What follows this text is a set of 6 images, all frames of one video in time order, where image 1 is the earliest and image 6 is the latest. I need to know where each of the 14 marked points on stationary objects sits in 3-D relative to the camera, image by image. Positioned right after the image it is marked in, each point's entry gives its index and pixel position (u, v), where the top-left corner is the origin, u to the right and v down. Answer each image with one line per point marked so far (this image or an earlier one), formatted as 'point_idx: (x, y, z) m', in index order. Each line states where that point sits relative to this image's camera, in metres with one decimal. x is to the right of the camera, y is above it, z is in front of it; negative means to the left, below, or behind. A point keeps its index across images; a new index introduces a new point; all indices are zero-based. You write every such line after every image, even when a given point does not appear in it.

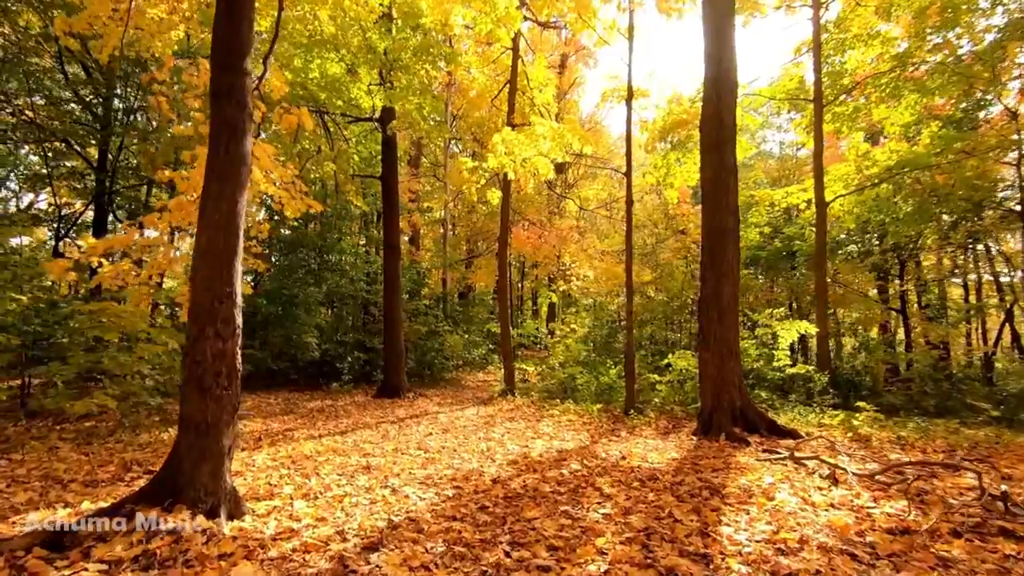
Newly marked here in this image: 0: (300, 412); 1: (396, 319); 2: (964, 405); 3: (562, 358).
0: (-3.8, -2.2, +8.9) m
1: (-2.8, -0.7, +11.8) m
2: (+9.1, -2.4, +10.0) m
3: (+1.4, -1.9, +13.6) m
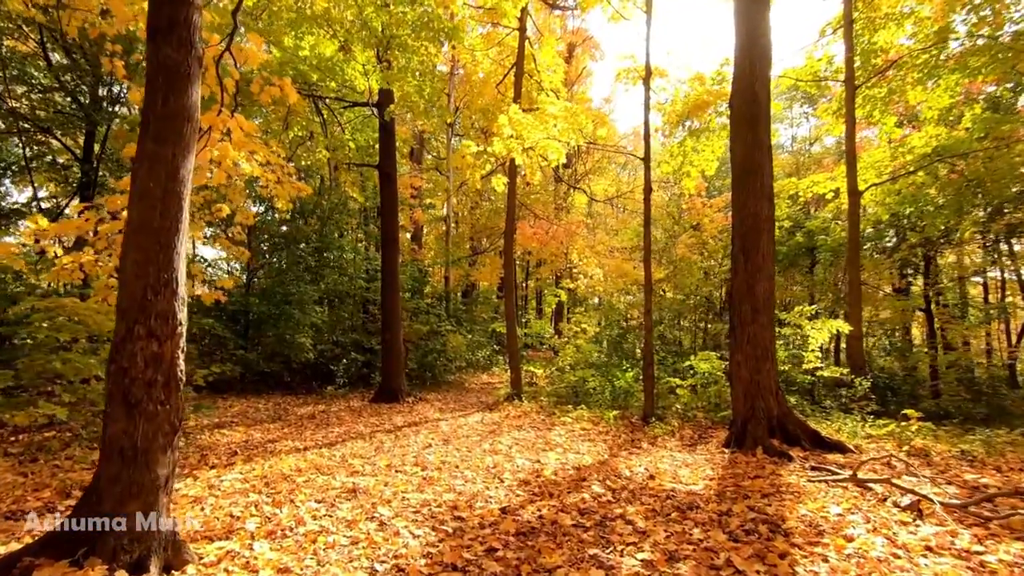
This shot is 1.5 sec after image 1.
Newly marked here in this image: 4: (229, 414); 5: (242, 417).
0: (-3.7, -2.2, +8.2) m
1: (-2.6, -0.7, +11.1) m
2: (+9.2, -2.3, +9.1) m
3: (+1.5, -1.8, +12.8) m
4: (-4.8, -2.1, +8.4) m
5: (-4.5, -2.1, +8.2) m
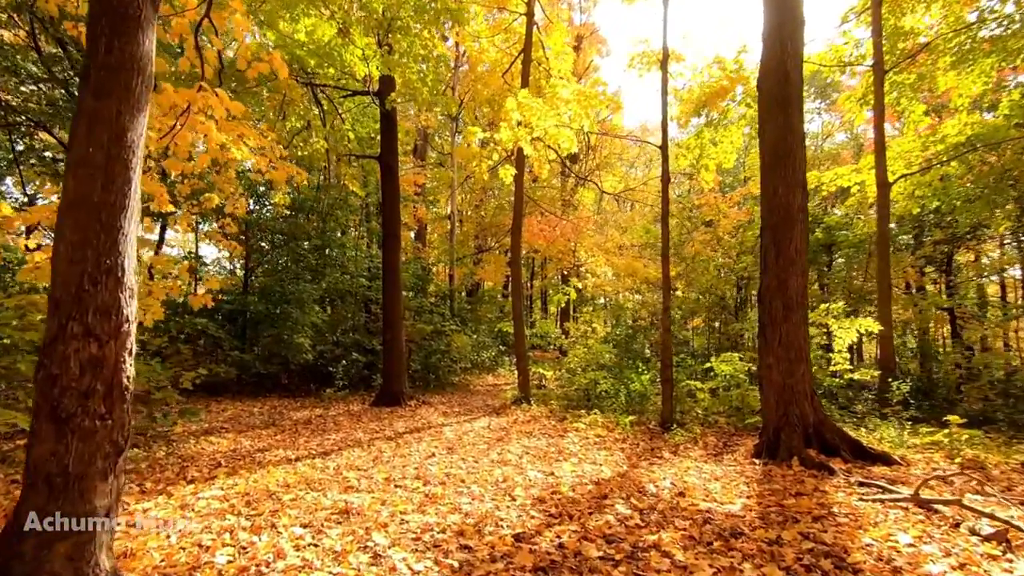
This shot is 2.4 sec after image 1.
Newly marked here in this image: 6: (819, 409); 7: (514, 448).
0: (-3.5, -2.1, +7.7) m
1: (-2.4, -0.6, +10.6) m
2: (+9.4, -2.2, +8.5) m
3: (+1.7, -1.8, +12.3) m
4: (-4.7, -2.1, +7.9) m
5: (-4.3, -2.1, +7.7) m
6: (+3.7, -1.4, +5.9) m
7: (0.0, -2.1, +6.4) m
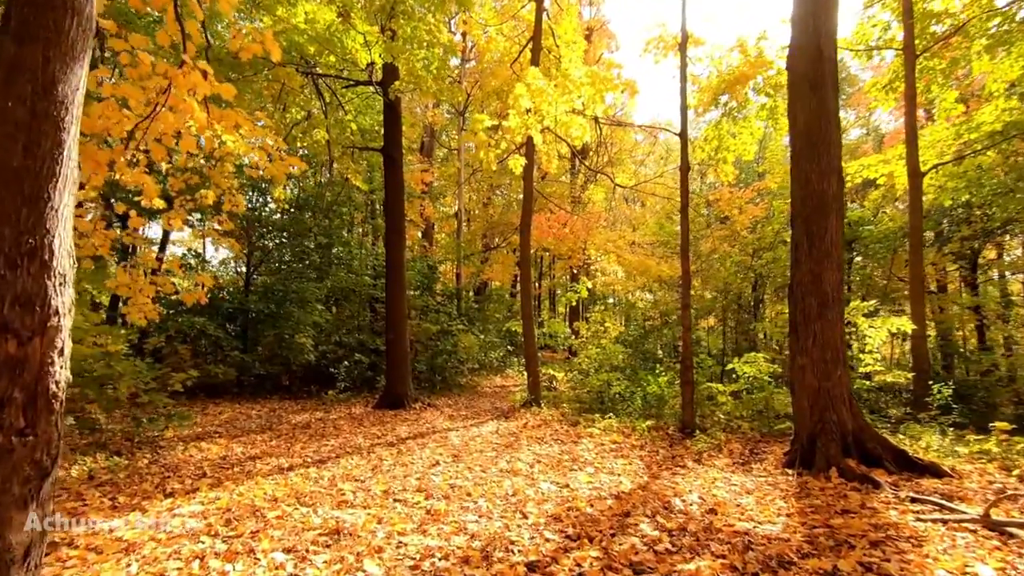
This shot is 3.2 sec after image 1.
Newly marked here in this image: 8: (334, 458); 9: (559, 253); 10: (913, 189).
0: (-3.4, -2.1, +7.3) m
1: (-2.3, -0.6, +10.1) m
2: (+9.5, -2.2, +7.9) m
3: (+1.9, -1.7, +11.8) m
4: (-4.5, -2.0, +7.6) m
5: (-4.2, -2.0, +7.3) m
6: (+3.8, -1.4, +5.4) m
7: (+0.1, -2.0, +5.9) m
8: (-2.0, -1.9, +5.6) m
9: (+1.5, +1.2, +16.2) m
10: (+7.2, +1.8, +9.0) m
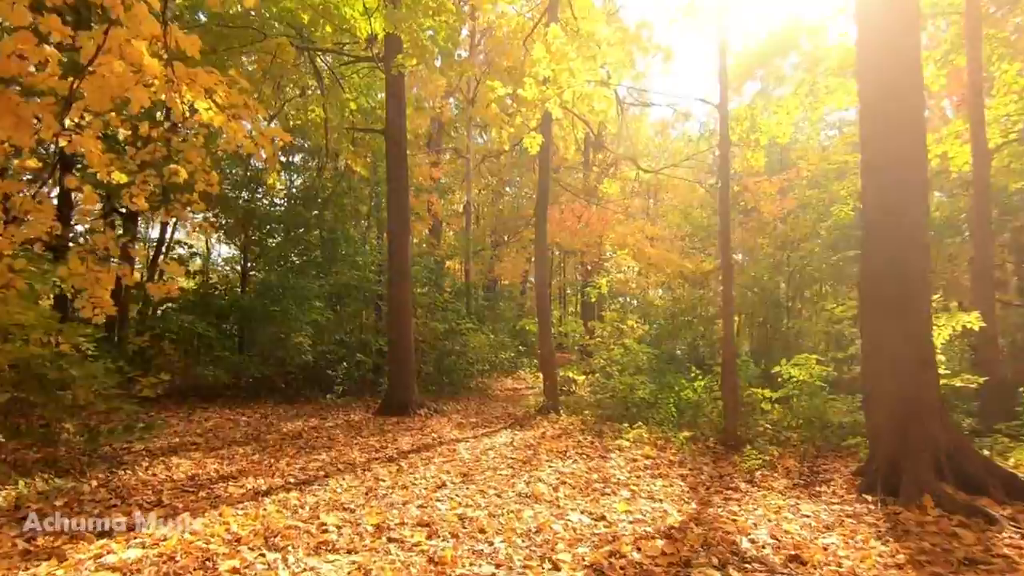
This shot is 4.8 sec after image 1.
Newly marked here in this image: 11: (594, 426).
0: (-3.2, -2.0, +6.5) m
1: (-2.0, -0.5, +9.3) m
2: (+9.8, -2.0, +6.9) m
3: (+2.2, -1.6, +10.9) m
4: (-4.3, -1.9, +6.8) m
5: (-4.0, -2.0, +6.5) m
6: (+4.0, -1.3, +4.5) m
7: (+0.3, -1.9, +5.1) m
8: (-1.8, -1.8, +4.8) m
9: (+1.9, +1.3, +15.3) m
10: (+7.4, +1.9, +8.0) m
11: (+1.2, -2.1, +7.5) m
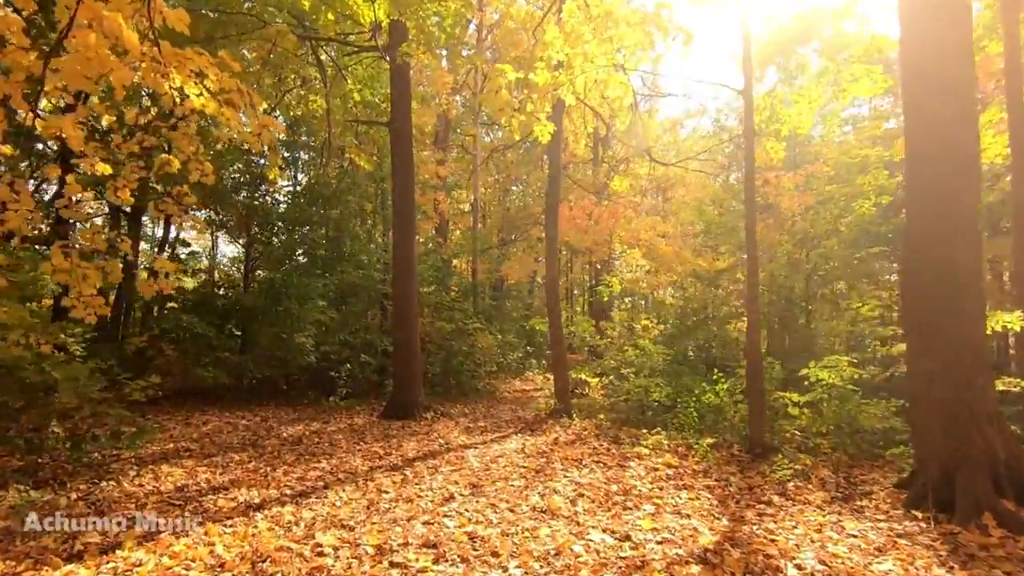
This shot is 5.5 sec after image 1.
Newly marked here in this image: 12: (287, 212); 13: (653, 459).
0: (-3.0, -1.9, +6.1) m
1: (-1.8, -0.5, +9.0) m
2: (+9.9, -2.0, +6.4) m
3: (+2.4, -1.6, +10.5) m
4: (-4.1, -1.9, +6.4) m
5: (-3.8, -1.9, +6.2) m
6: (+4.1, -1.2, +4.1) m
7: (+0.5, -1.9, +4.7) m
8: (-1.7, -1.8, +4.4) m
9: (+2.1, +1.3, +14.9) m
10: (+7.6, +1.9, +7.5) m
11: (+1.4, -2.0, +7.1) m
12: (-4.9, +1.7, +10.8) m
13: (+1.6, -1.9, +5.7) m
